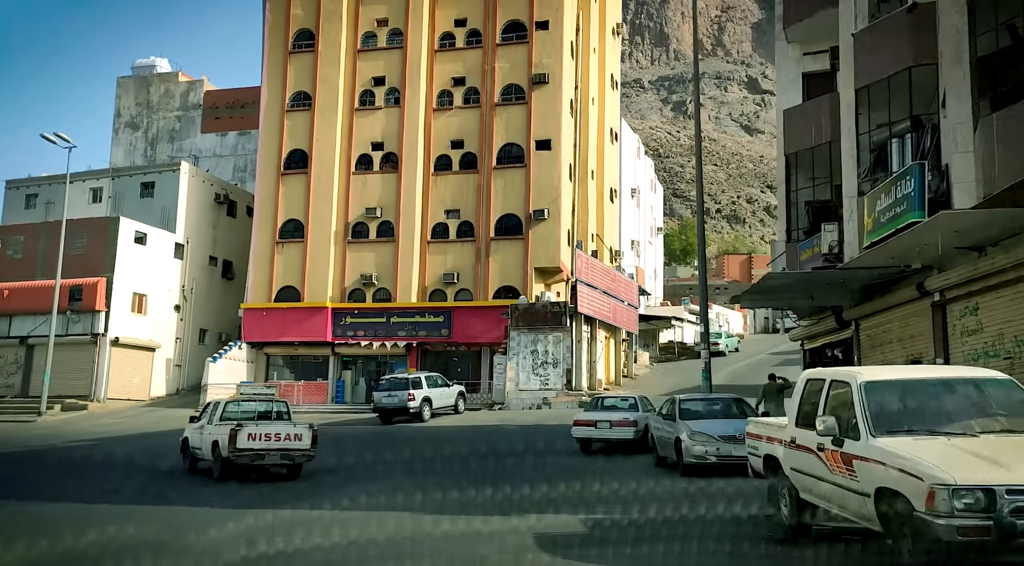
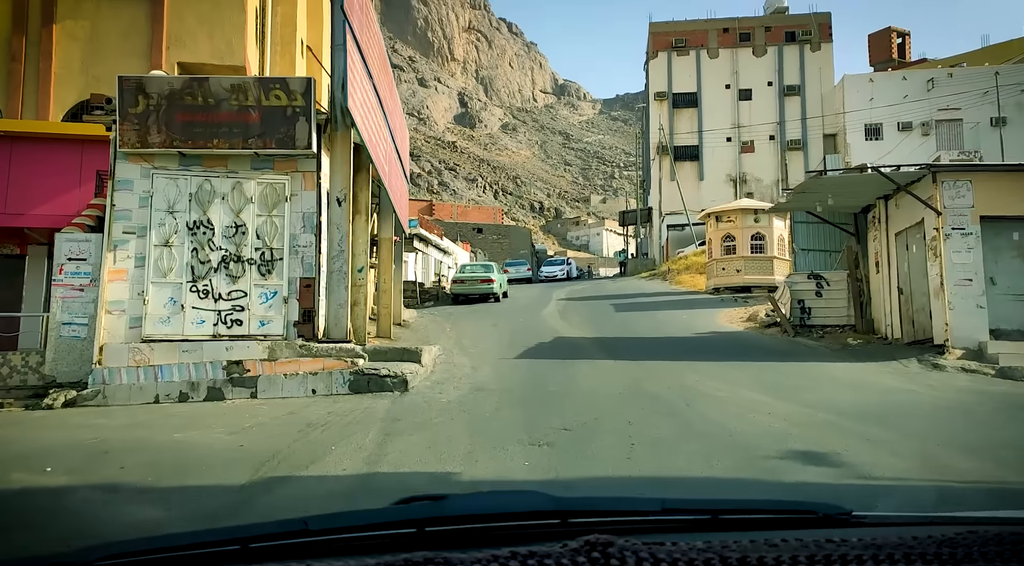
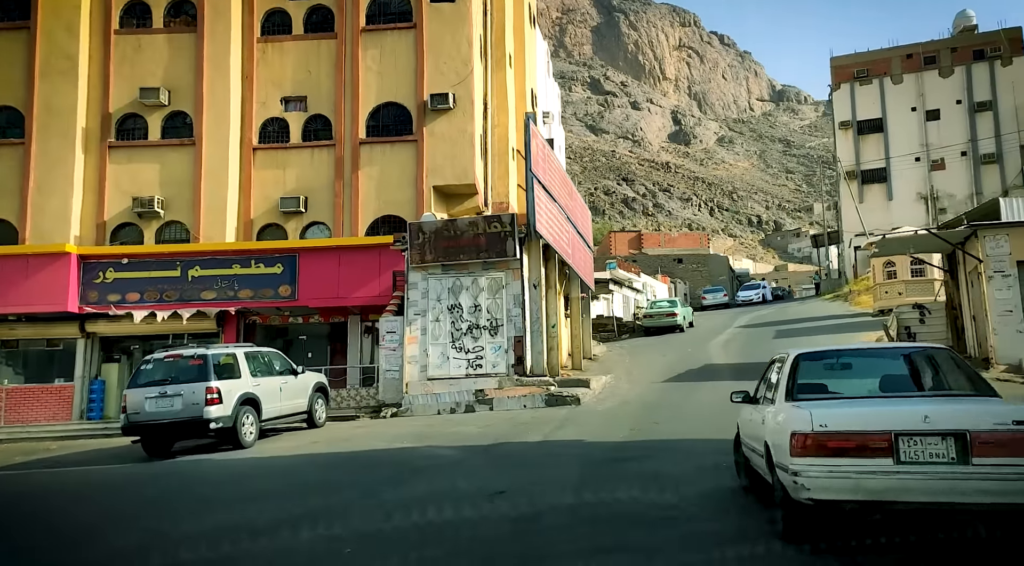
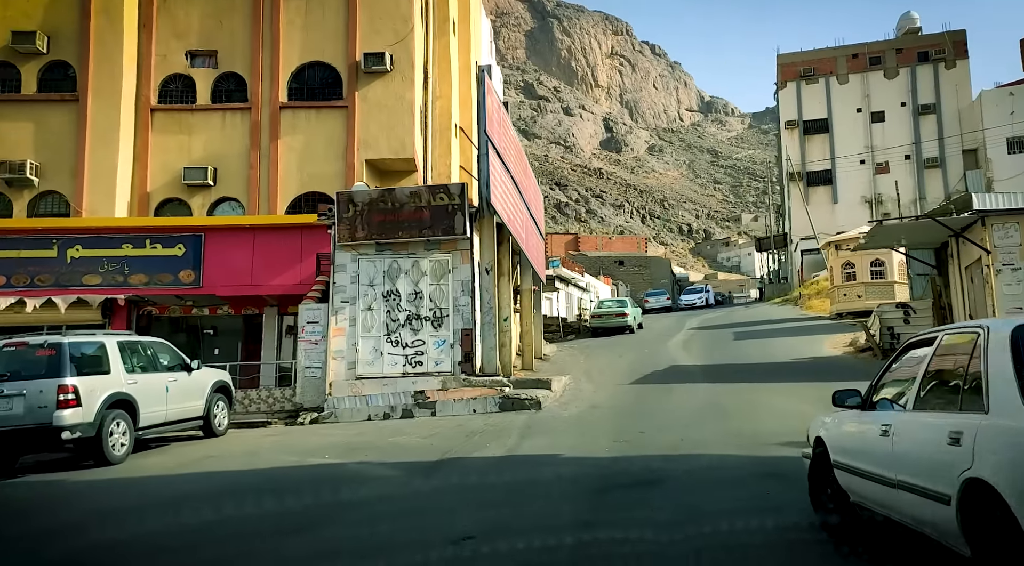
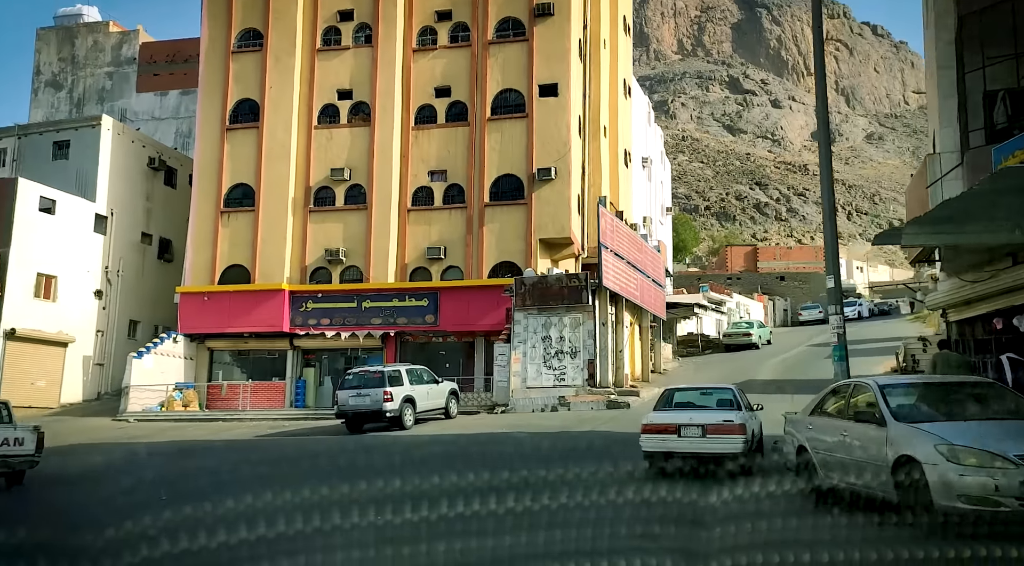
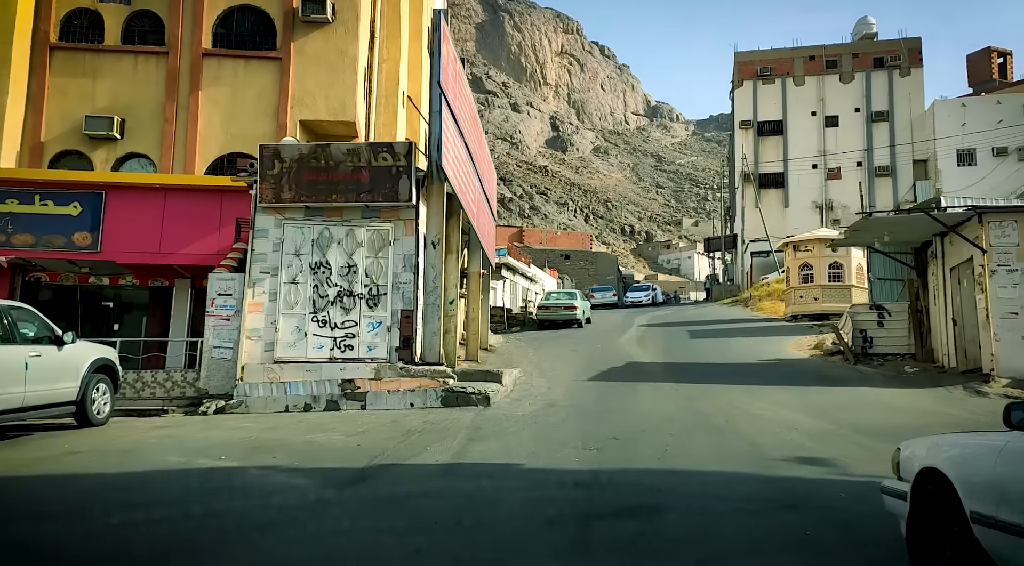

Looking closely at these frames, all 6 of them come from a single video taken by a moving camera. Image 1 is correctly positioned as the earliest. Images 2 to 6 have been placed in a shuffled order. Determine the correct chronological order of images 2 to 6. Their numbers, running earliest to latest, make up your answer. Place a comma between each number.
5, 3, 4, 6, 2
